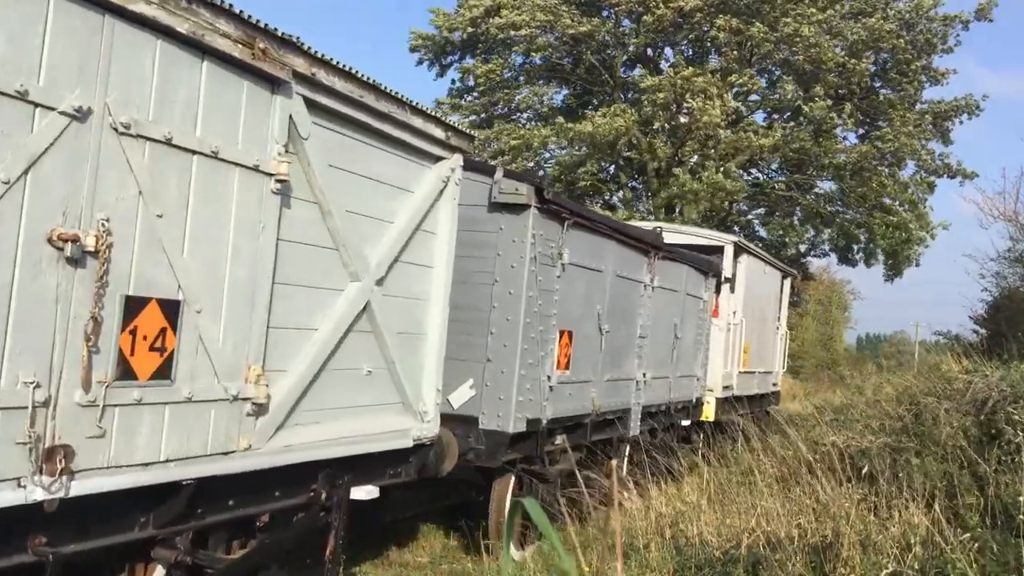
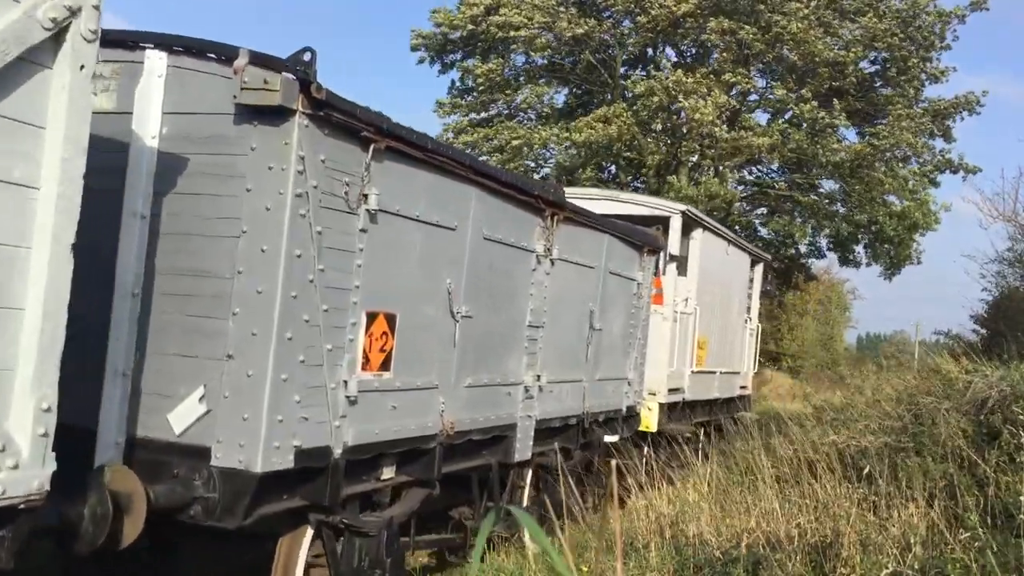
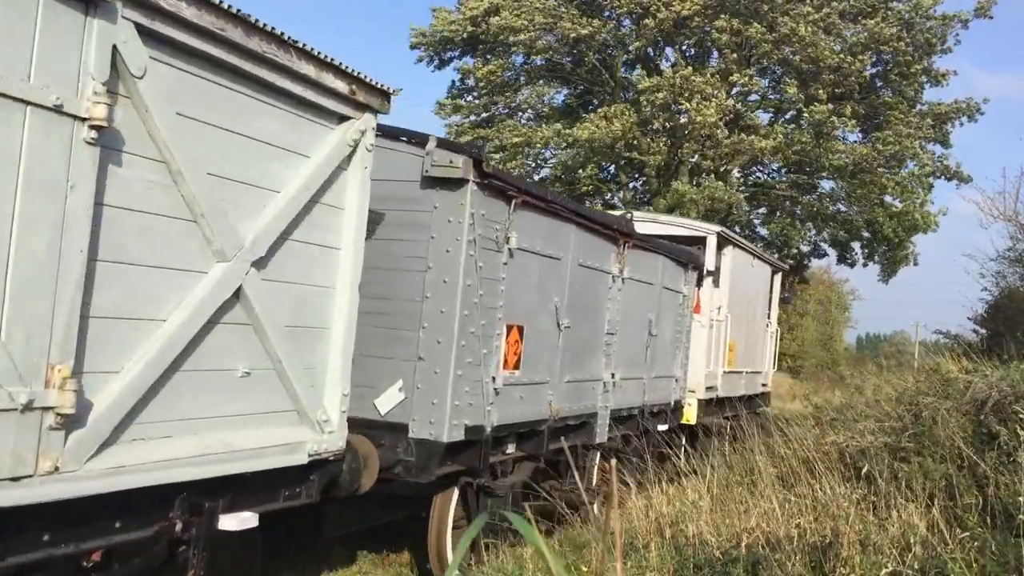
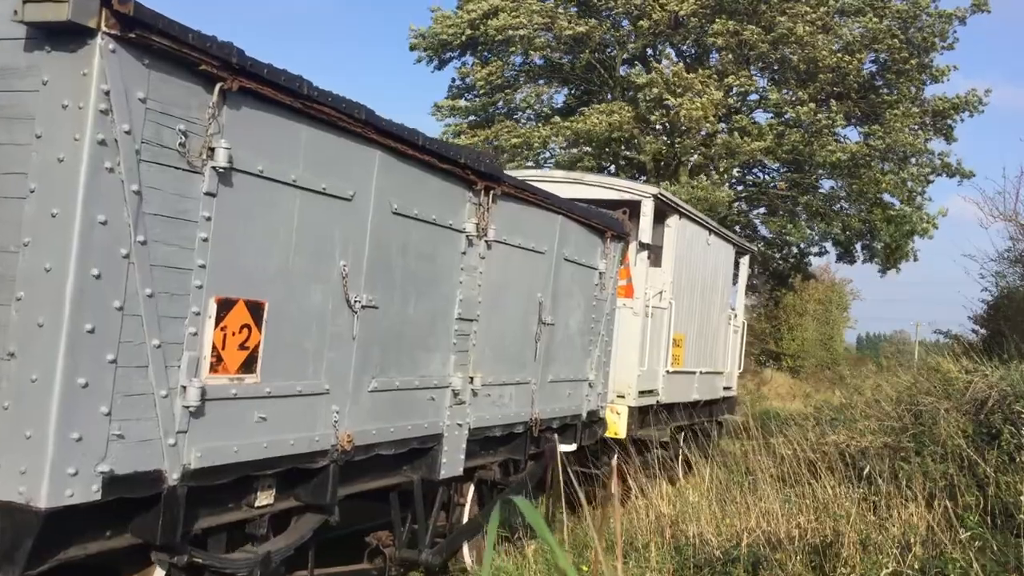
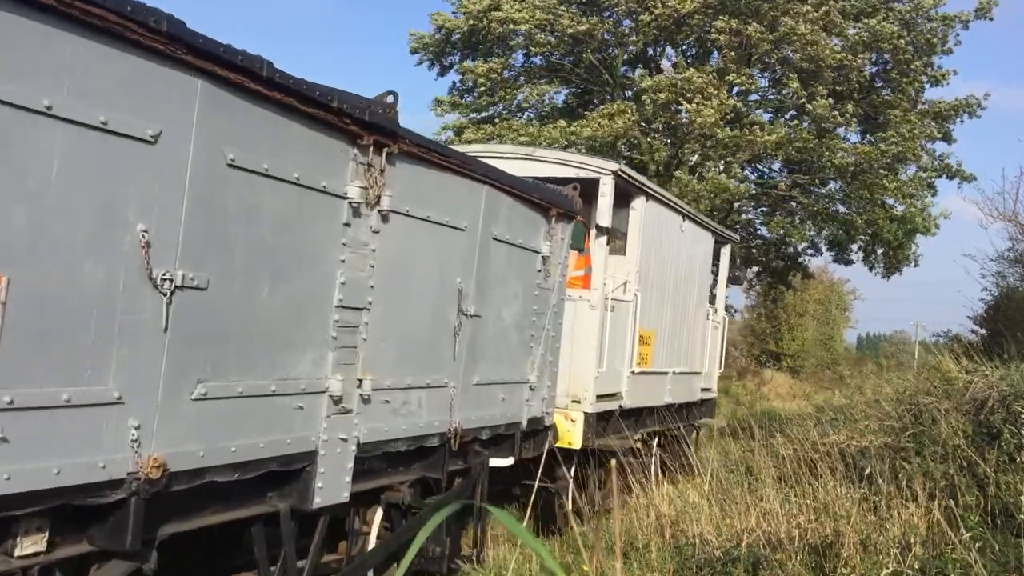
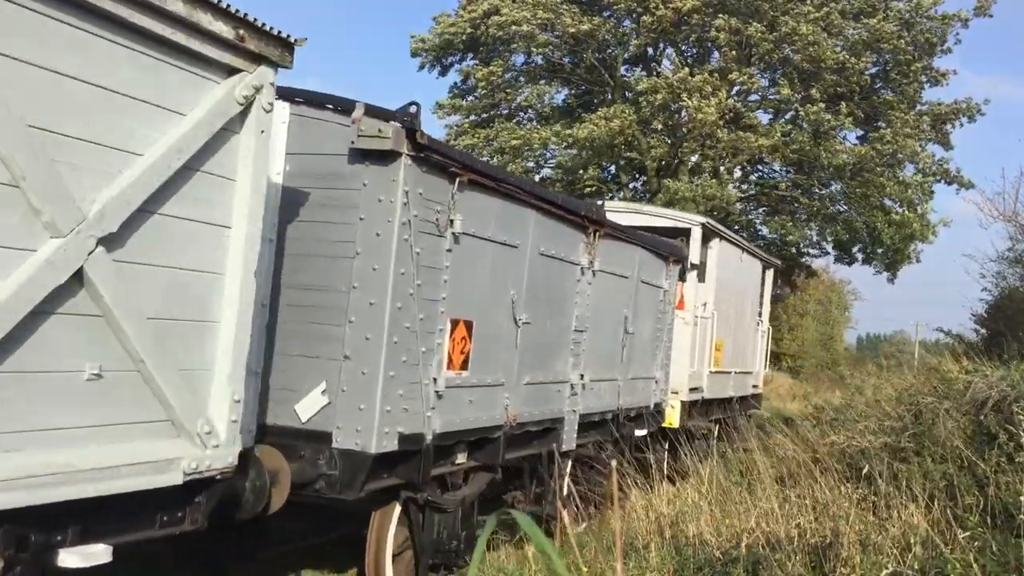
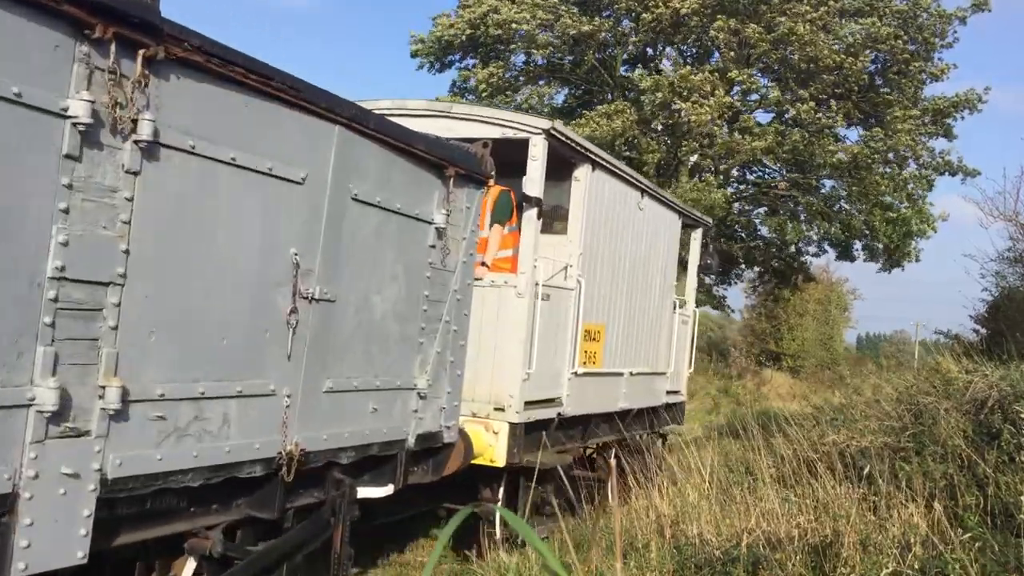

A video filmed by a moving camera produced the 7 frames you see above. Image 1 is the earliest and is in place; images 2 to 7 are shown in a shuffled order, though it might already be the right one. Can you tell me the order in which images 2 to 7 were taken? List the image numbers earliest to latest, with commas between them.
3, 6, 2, 4, 5, 7
